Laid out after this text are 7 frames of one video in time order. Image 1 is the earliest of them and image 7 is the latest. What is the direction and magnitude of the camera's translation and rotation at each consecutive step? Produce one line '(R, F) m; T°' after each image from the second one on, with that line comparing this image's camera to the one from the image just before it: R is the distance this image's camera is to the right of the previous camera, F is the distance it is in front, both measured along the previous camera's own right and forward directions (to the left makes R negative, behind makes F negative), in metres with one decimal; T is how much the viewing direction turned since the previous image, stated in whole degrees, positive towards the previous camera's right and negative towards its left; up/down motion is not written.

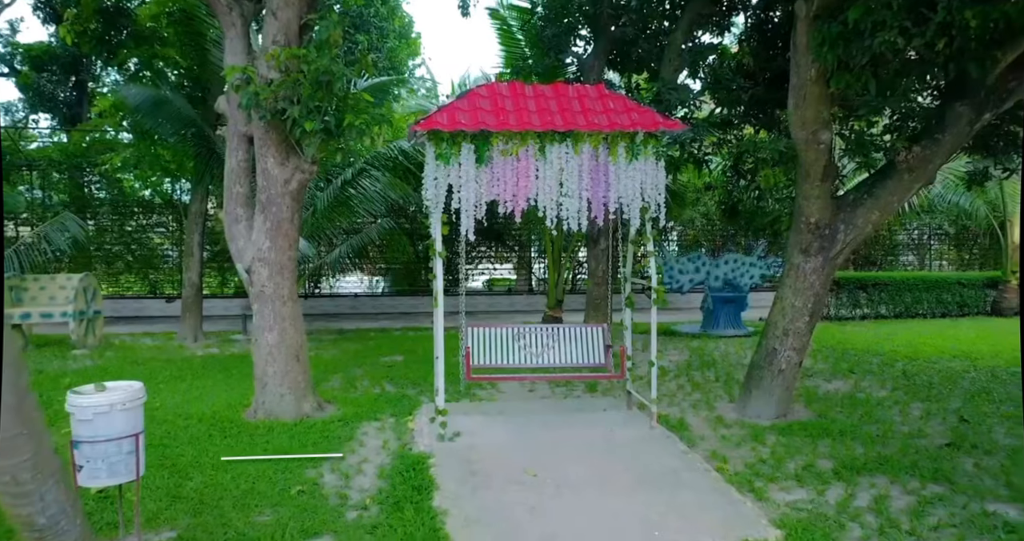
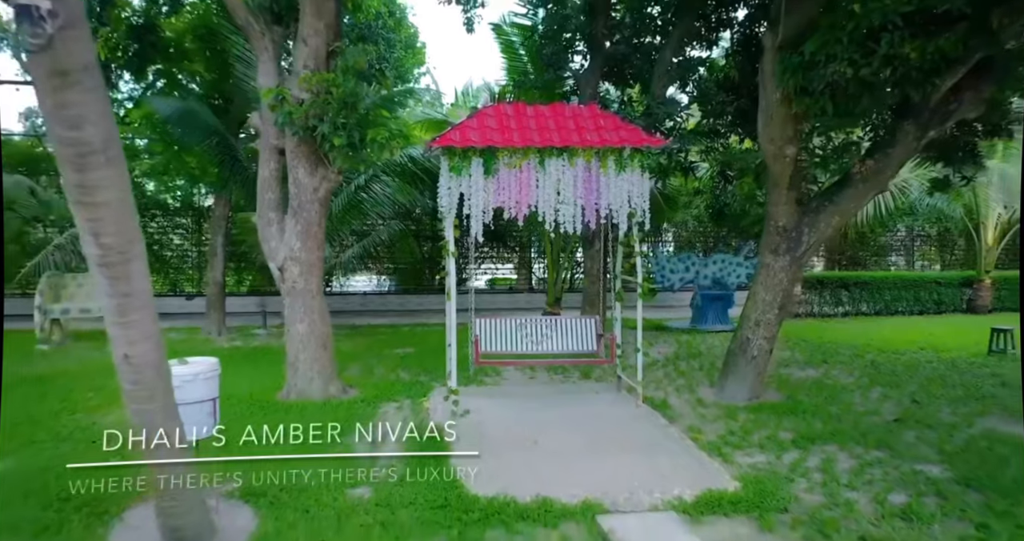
(0.0, -0.6) m; 0°
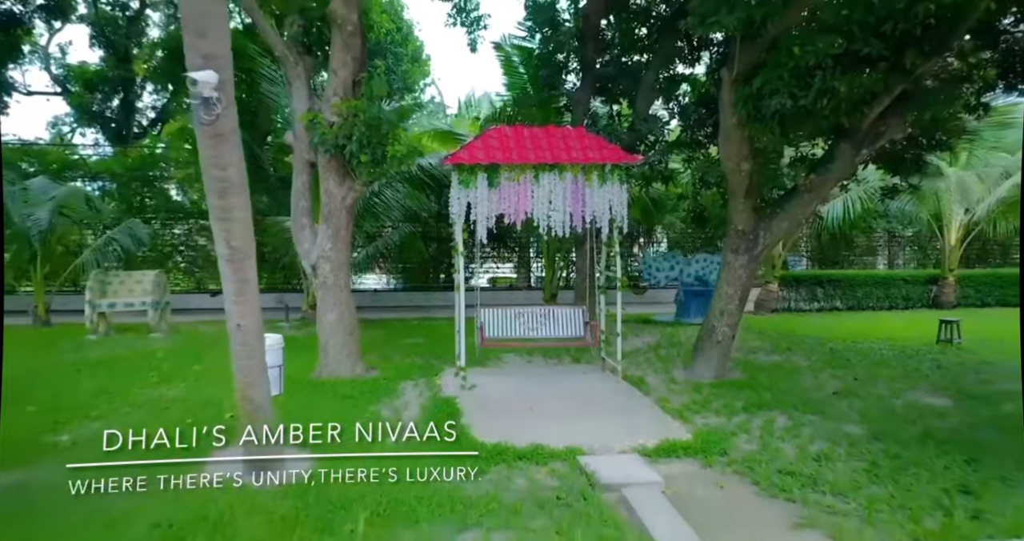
(0.0, -0.9) m; 0°
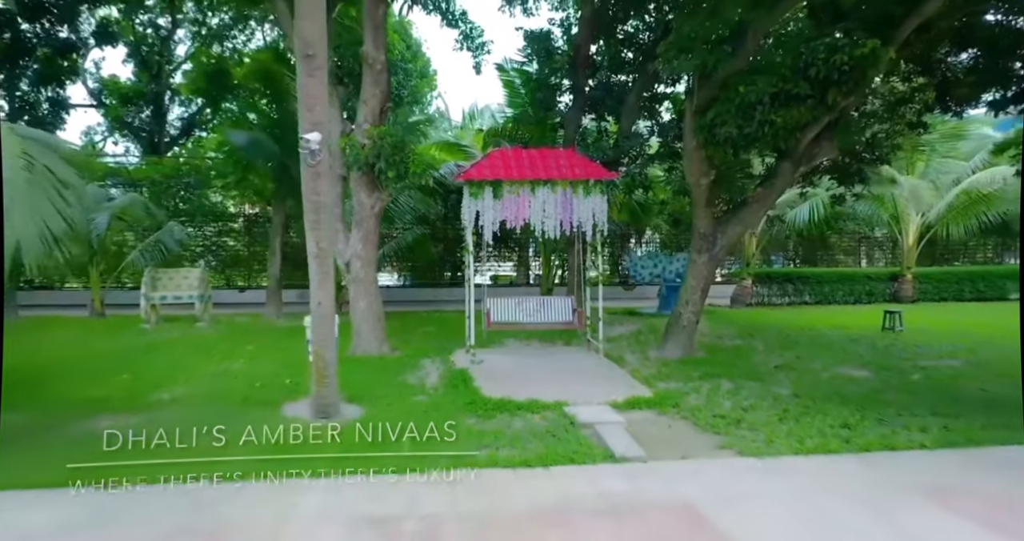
(0.0, -1.3) m; 0°
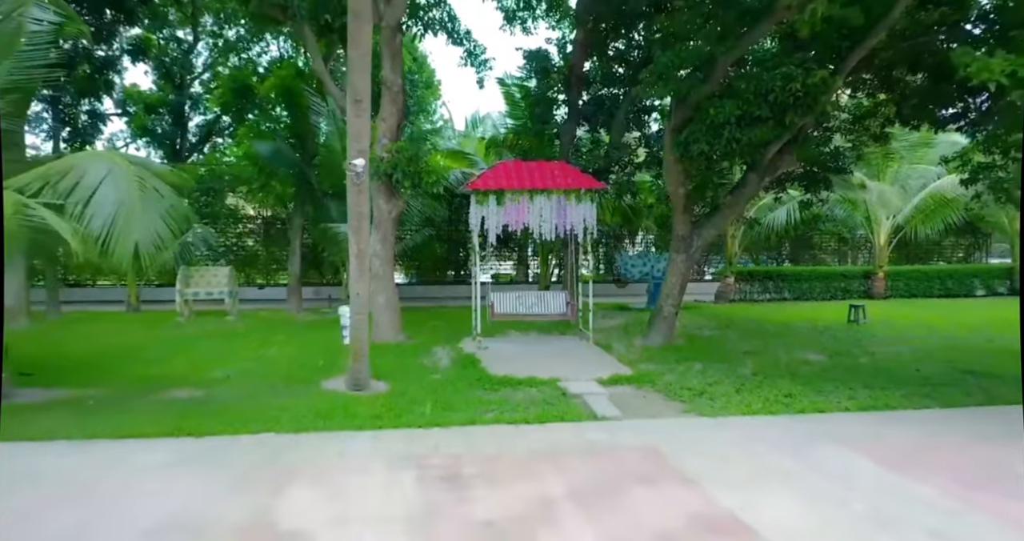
(0.0, -1.0) m; 0°
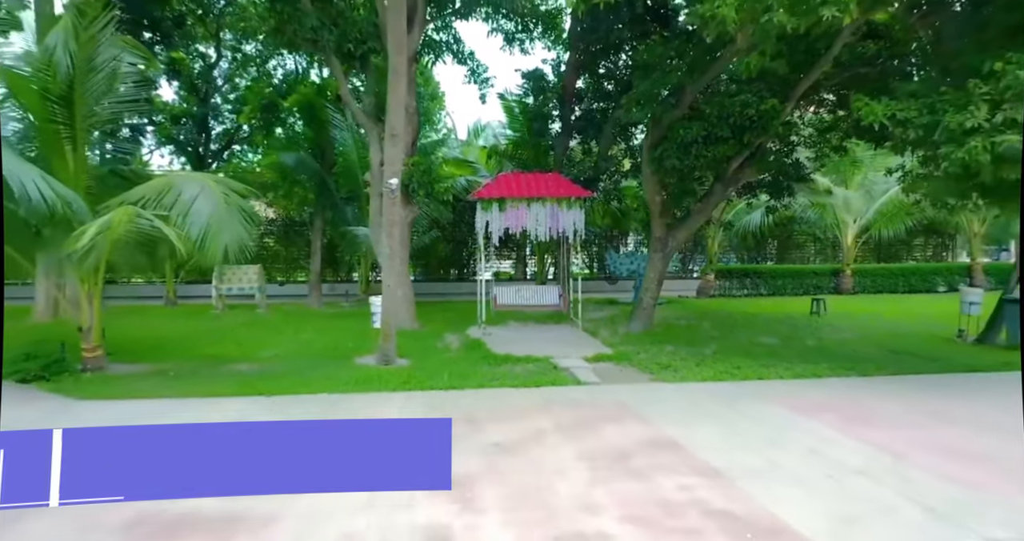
(0.0, -1.3) m; 0°
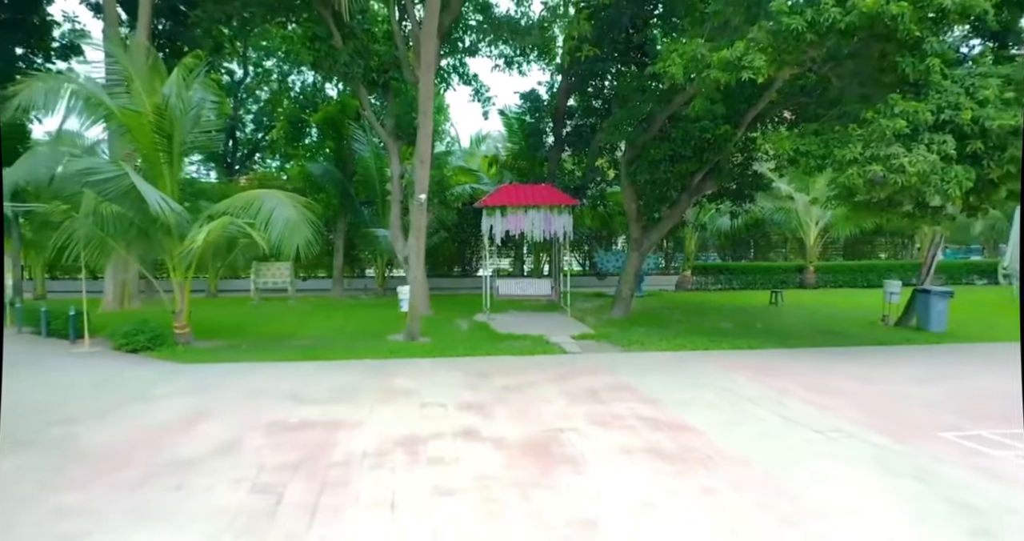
(-0.1, -1.9) m; 0°
